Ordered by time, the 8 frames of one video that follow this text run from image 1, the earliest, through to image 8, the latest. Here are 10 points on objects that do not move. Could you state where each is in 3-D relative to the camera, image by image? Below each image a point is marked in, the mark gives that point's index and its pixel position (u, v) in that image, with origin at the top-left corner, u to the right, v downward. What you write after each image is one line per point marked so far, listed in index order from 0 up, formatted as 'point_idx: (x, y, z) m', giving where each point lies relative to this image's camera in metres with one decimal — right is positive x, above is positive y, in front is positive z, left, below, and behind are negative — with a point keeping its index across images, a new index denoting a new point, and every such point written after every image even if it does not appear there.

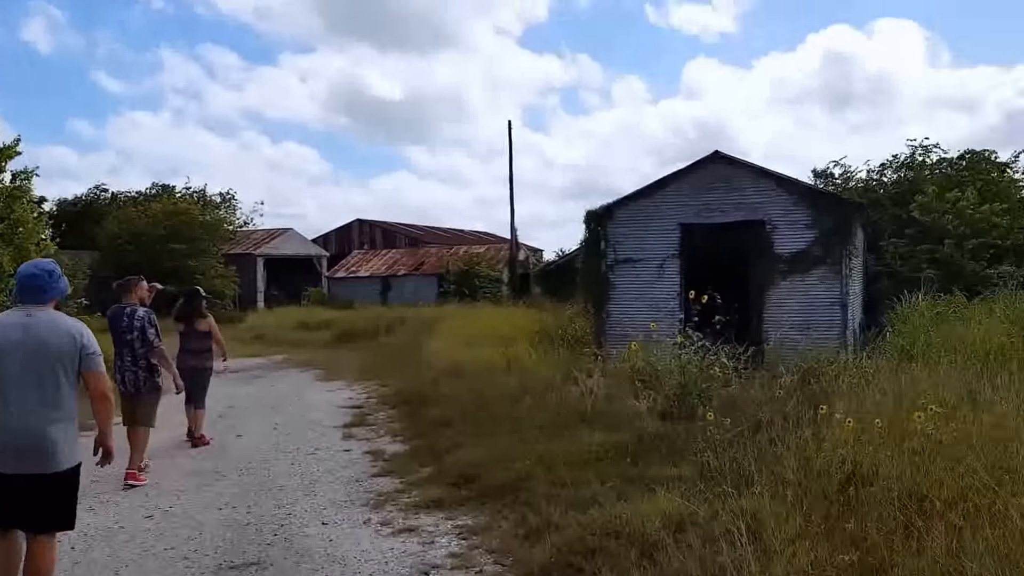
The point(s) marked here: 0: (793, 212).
0: (+2.6, +0.7, +11.1) m
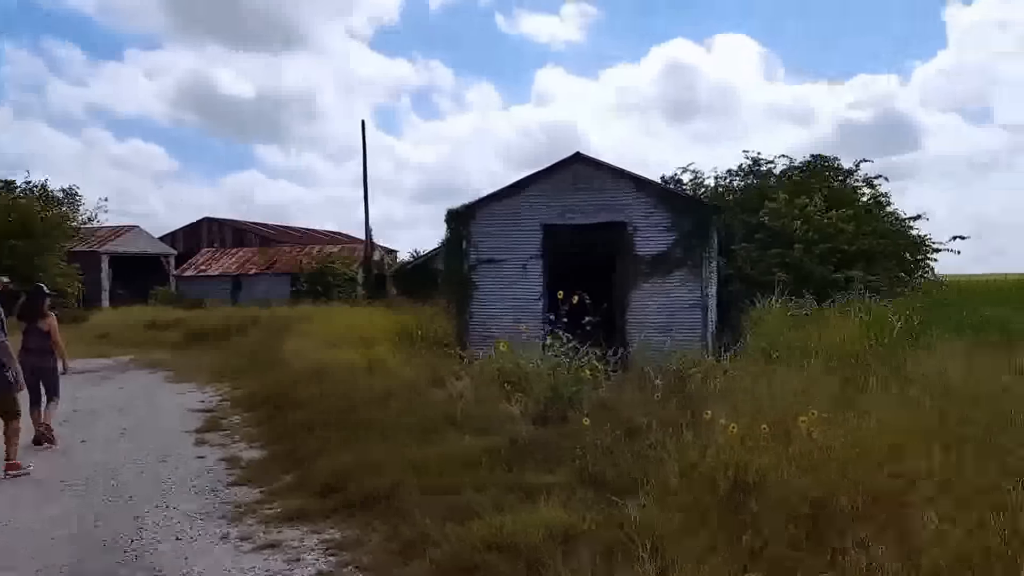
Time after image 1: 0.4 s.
0: (+1.3, +0.7, +11.1) m
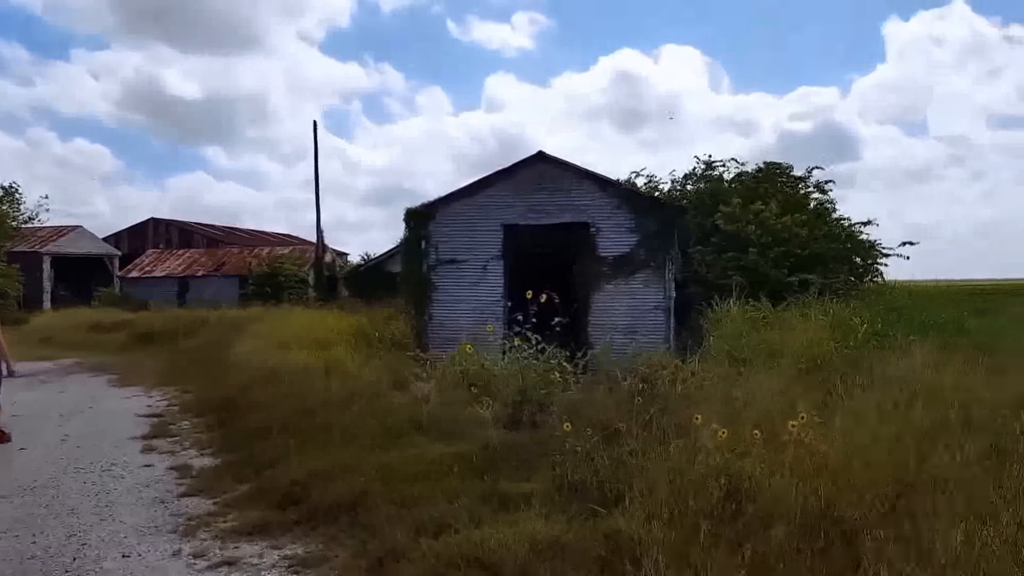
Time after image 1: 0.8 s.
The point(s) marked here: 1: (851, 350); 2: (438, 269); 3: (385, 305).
0: (+0.9, +0.7, +10.8) m
1: (+2.9, -0.5, +9.9) m
2: (-0.7, +0.2, +11.0) m
3: (-1.7, -0.2, +15.8) m
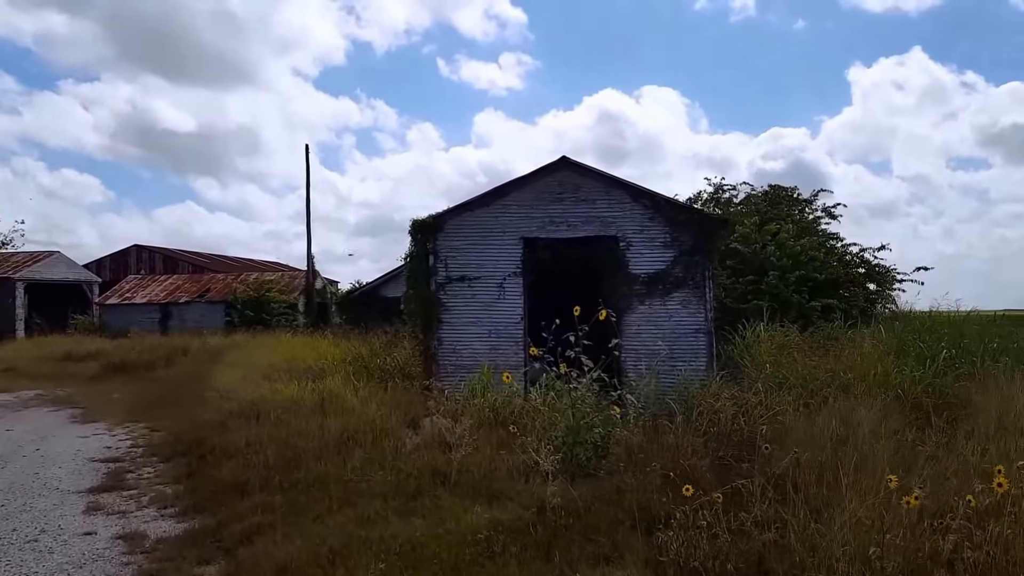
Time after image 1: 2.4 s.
0: (+1.1, +0.5, +9.4) m
1: (+3.1, -0.7, +8.5) m
2: (-0.5, 0.0, +9.5) m
3: (-1.6, -0.5, +14.3) m
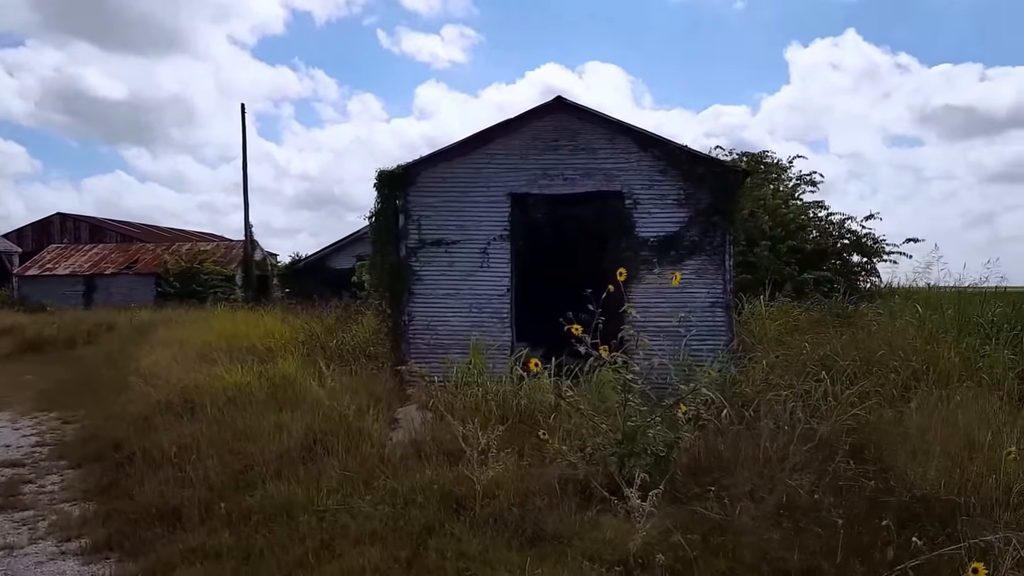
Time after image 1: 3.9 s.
0: (+1.0, +0.7, +8.0) m
1: (+3.1, -0.5, +7.2) m
2: (-0.6, +0.2, +8.1) m
3: (-2.0, -0.2, +12.8) m
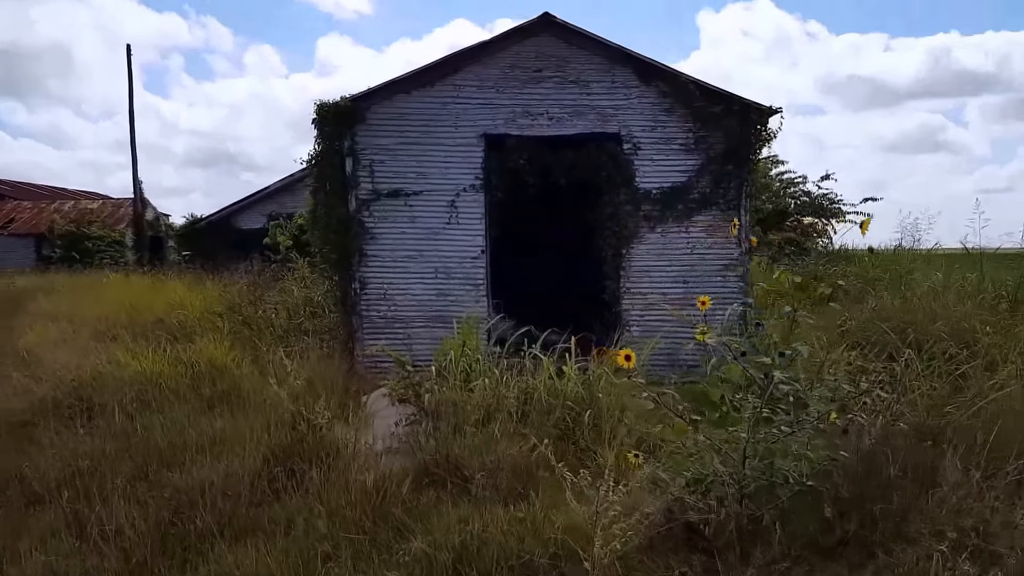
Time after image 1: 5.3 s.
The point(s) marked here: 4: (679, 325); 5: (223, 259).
0: (+0.9, +1.0, +6.6) m
1: (+3.0, -0.3, +6.1) m
2: (-0.8, +0.5, +6.5) m
3: (-2.5, +0.2, +11.1) m
4: (+1.0, -0.2, +6.6) m
5: (-4.3, +0.4, +17.3) m
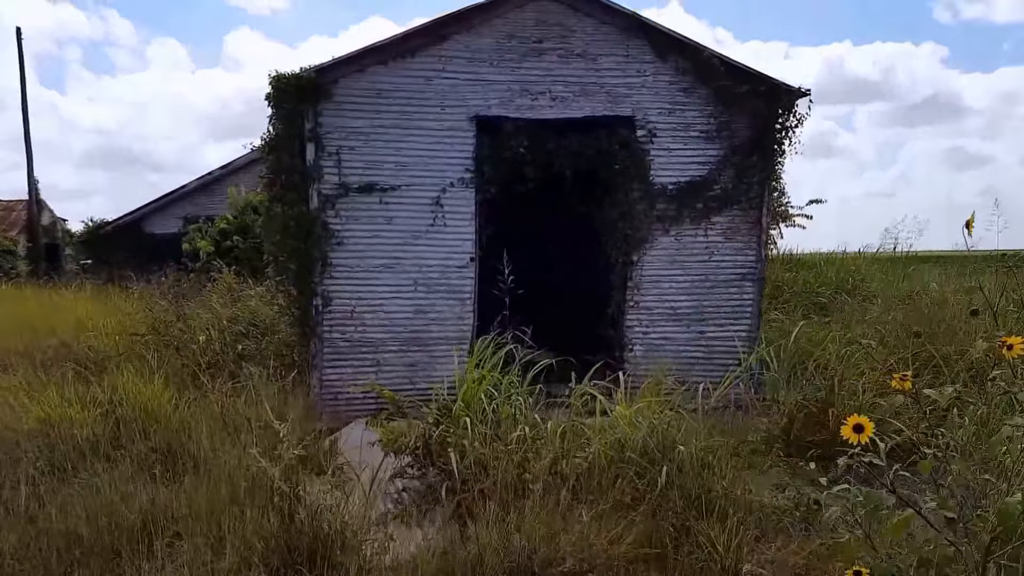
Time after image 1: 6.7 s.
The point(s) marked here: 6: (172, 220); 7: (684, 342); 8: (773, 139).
0: (+0.8, +0.9, +5.6) m
1: (+3.0, -0.3, +5.3) m
2: (-0.8, +0.4, +5.4) m
3: (-2.9, +0.1, +9.8) m
4: (+0.9, -0.3, +5.5) m
5: (-5.2, +0.3, +15.8) m
6: (-4.7, +0.9, +15.8) m
7: (+0.9, -0.2, +5.6) m
8: (+1.3, +0.7, +5.6) m
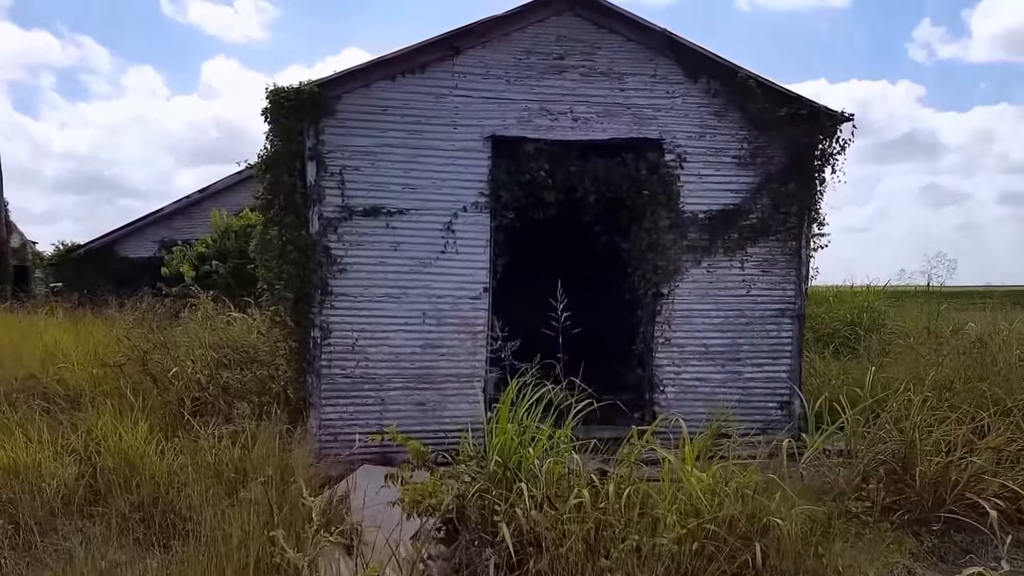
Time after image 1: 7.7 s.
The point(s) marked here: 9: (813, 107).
0: (+0.9, +0.7, +5.2) m
1: (+3.0, -0.5, +4.9) m
2: (-0.7, +0.3, +5.0) m
3: (-3.0, -0.2, +9.3) m
4: (+1.0, -0.4, +5.1) m
5: (-5.4, -0.1, +15.2) m
6: (-4.9, +0.6, +15.3) m
7: (+0.9, -0.4, +5.1) m
8: (+1.3, +0.6, +5.2) m
9: (+1.3, +0.8, +5.1) m
